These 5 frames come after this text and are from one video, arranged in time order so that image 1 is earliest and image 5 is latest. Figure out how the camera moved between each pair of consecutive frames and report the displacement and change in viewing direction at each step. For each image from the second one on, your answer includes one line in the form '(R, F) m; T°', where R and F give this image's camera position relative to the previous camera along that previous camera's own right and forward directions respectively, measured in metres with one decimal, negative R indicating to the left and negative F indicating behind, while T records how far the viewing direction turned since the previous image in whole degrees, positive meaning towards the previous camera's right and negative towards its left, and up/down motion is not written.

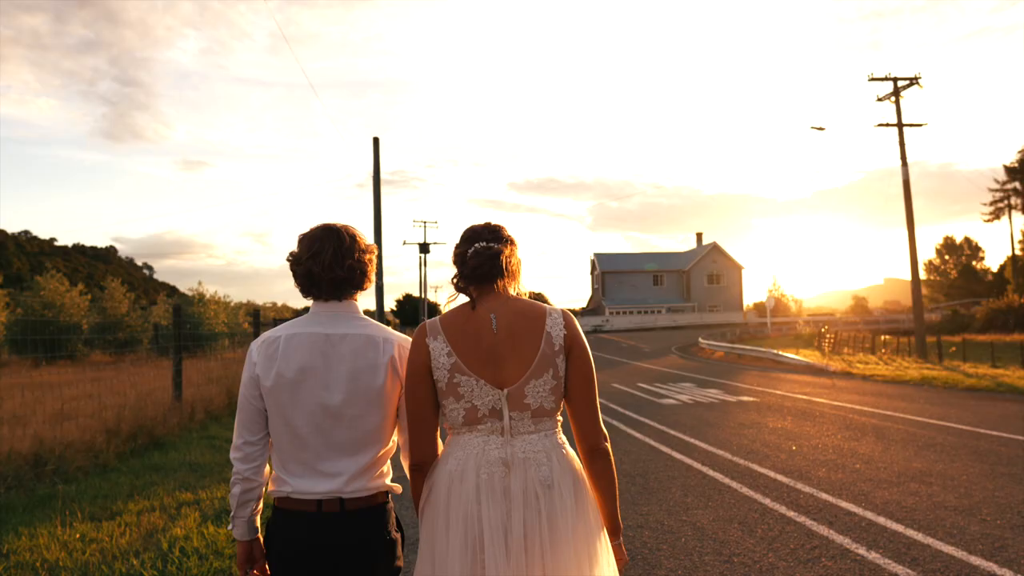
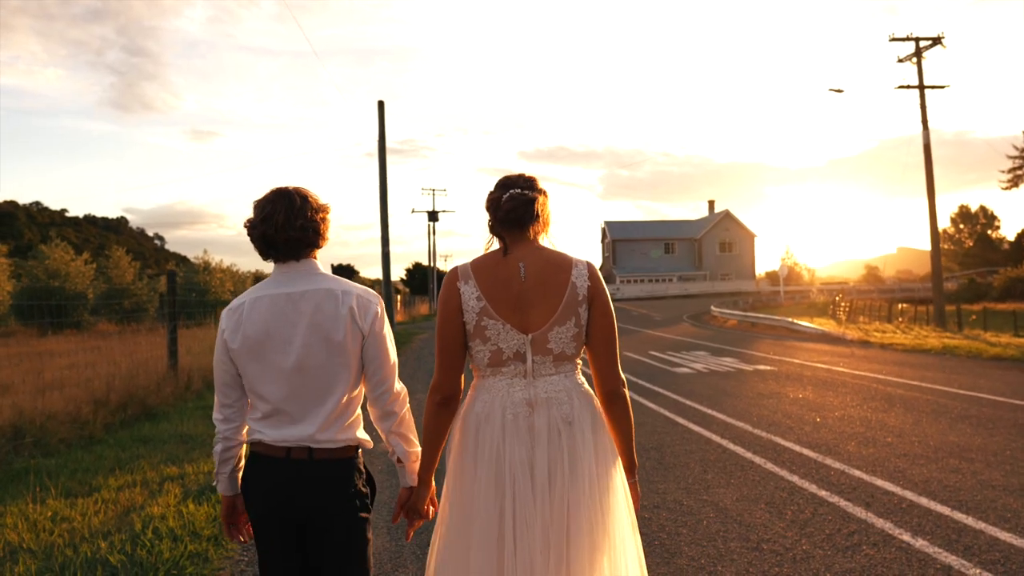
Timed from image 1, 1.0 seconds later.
(0.0, +0.6) m; -1°
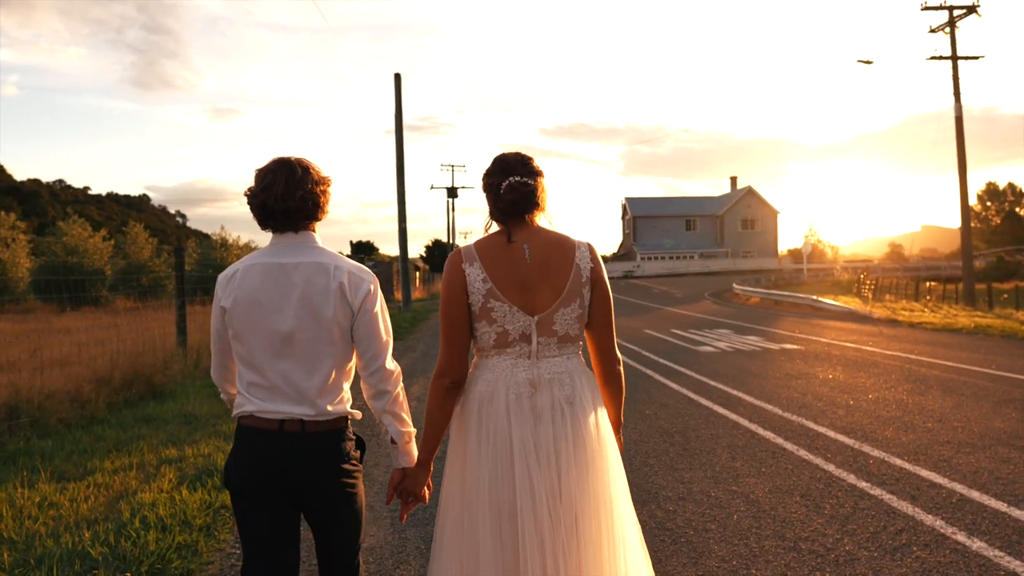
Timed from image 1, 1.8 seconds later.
(0.0, +0.5) m; -1°
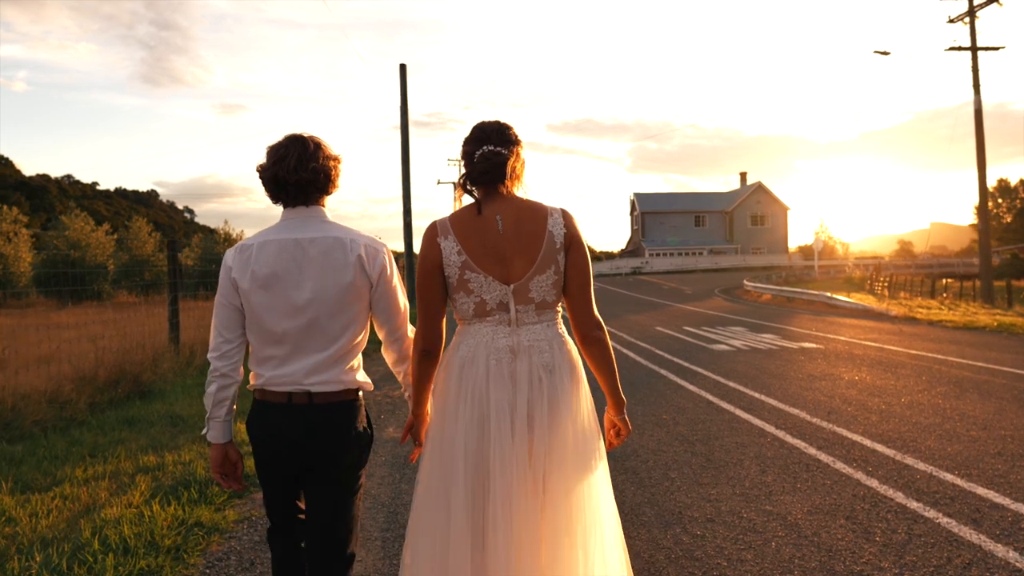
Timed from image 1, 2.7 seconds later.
(0.0, +0.6) m; -1°
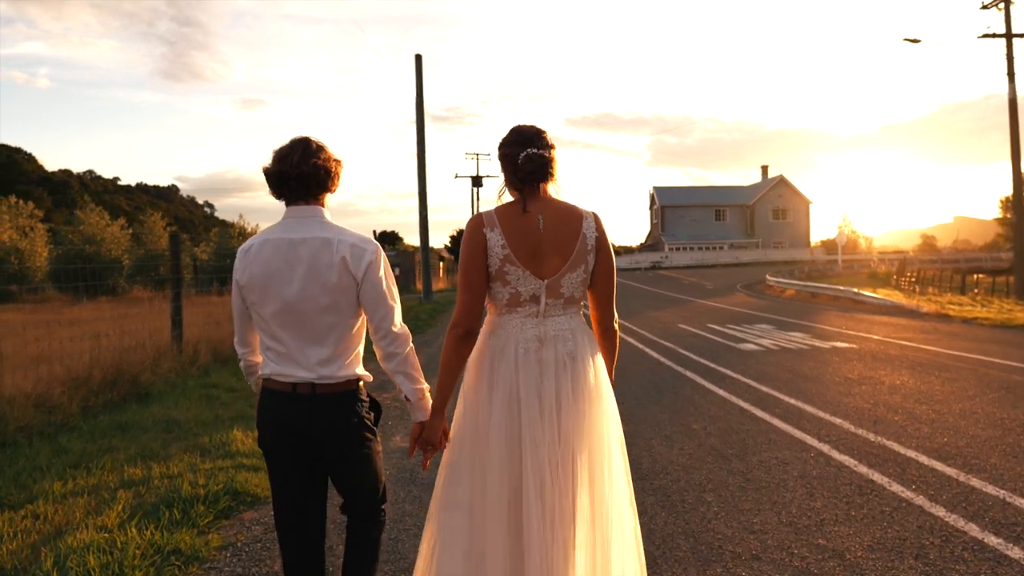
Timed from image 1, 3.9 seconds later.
(0.0, +0.6) m; -1°
